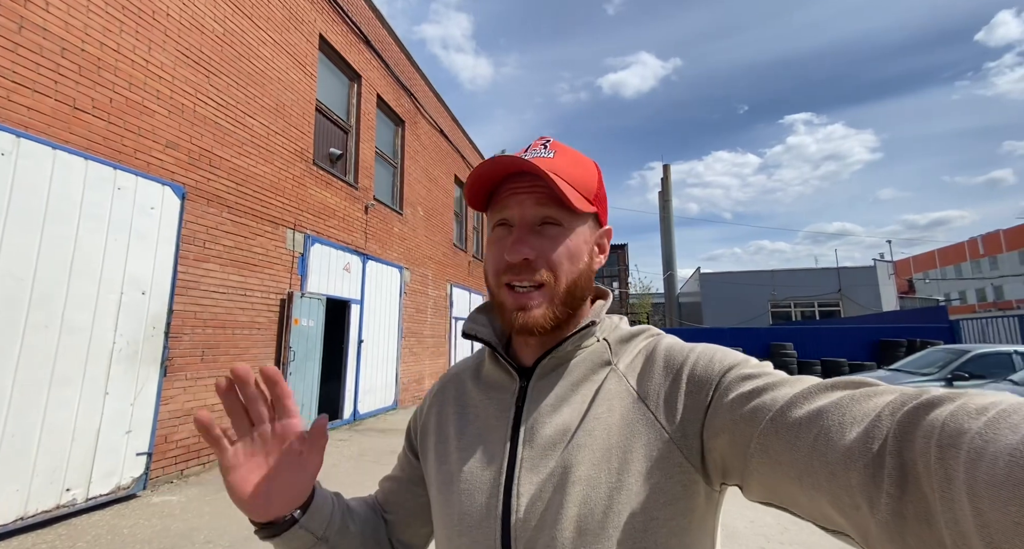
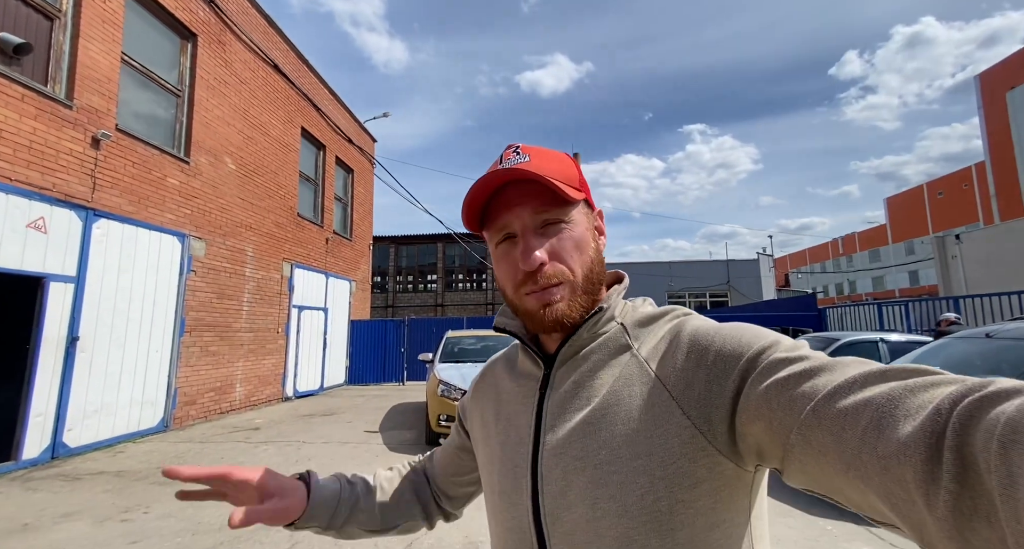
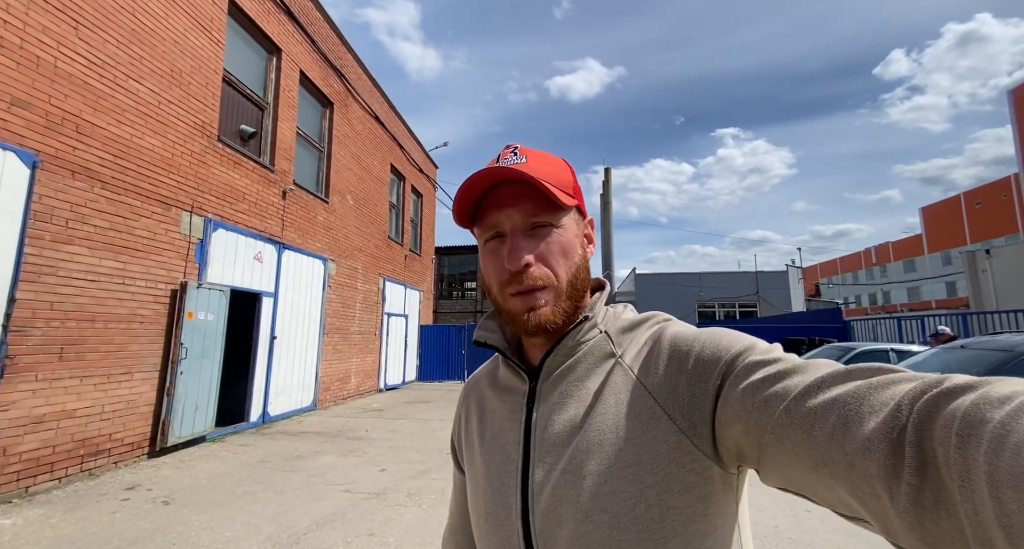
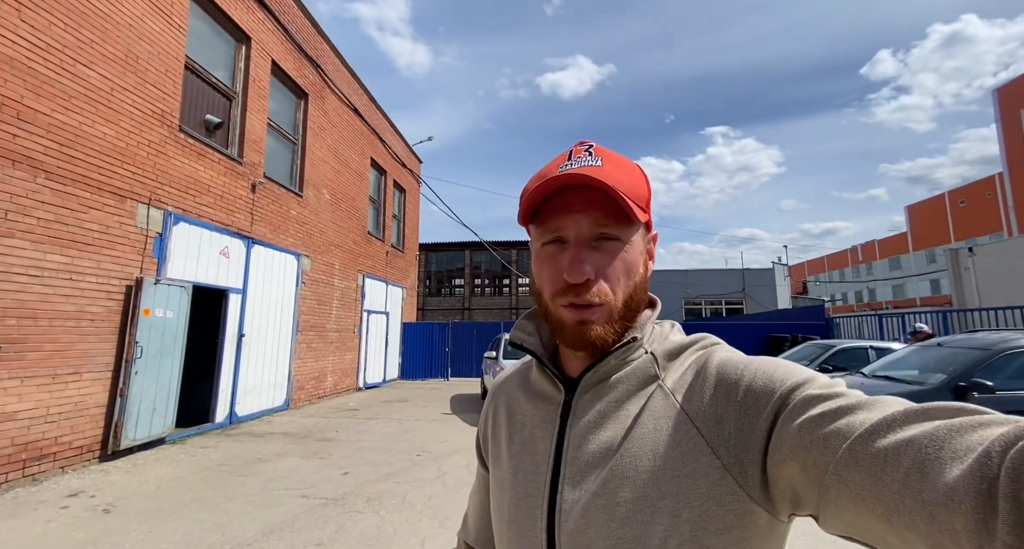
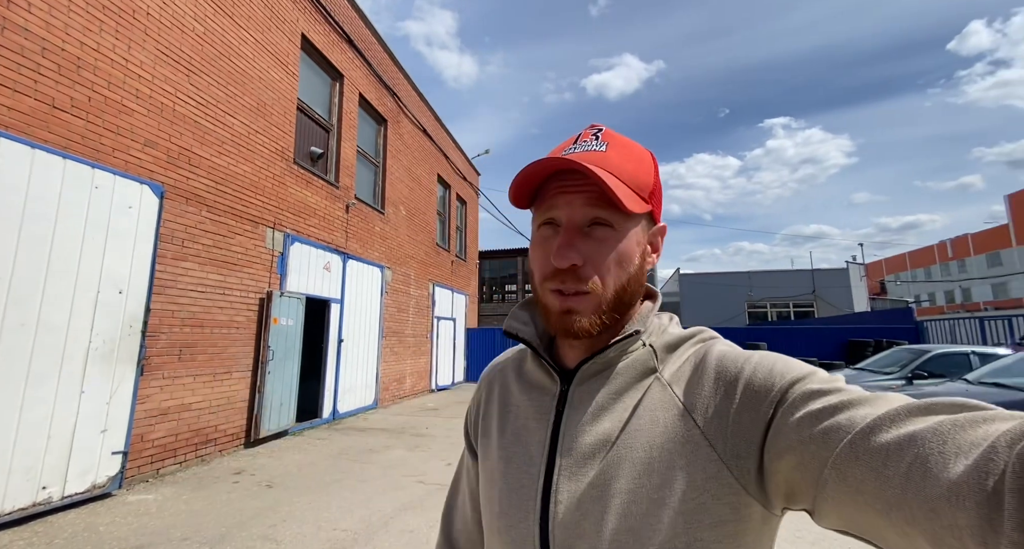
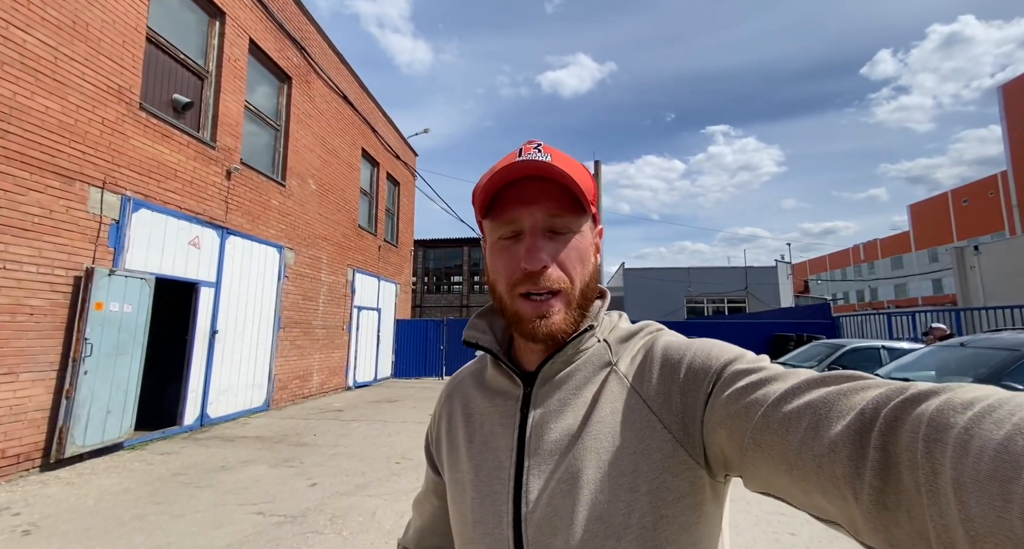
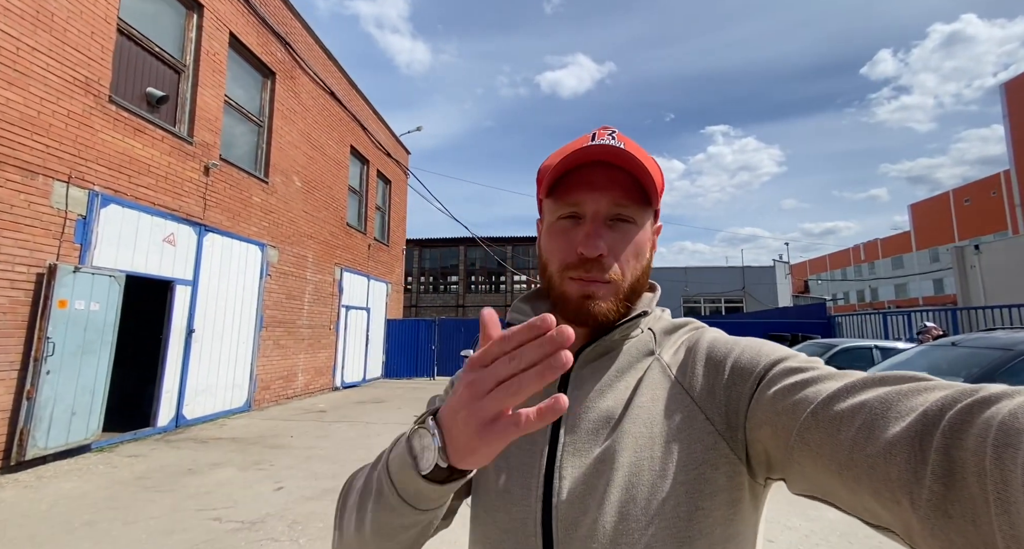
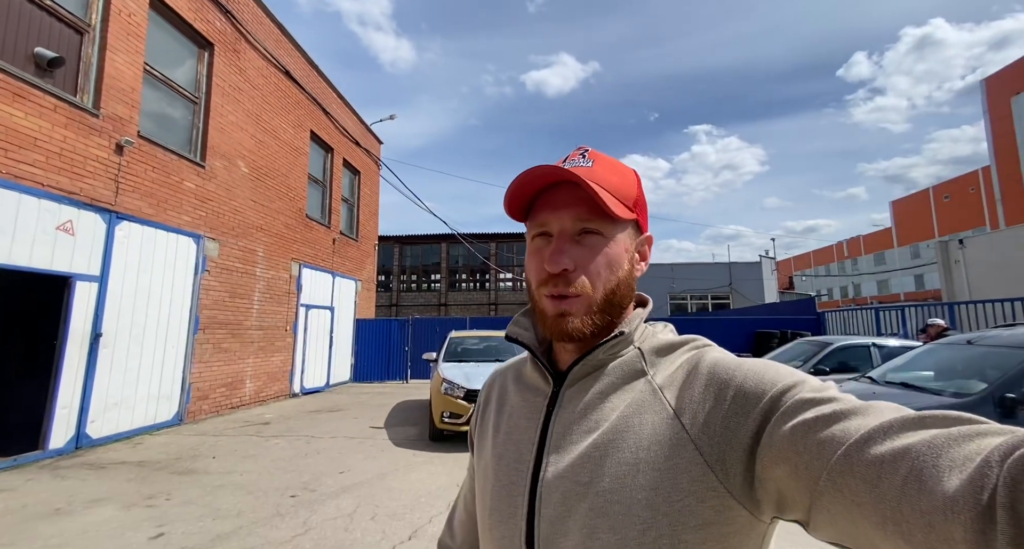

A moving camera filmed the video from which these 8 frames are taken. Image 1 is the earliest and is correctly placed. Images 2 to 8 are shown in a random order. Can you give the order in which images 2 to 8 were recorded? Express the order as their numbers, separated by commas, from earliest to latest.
5, 3, 4, 6, 7, 8, 2
